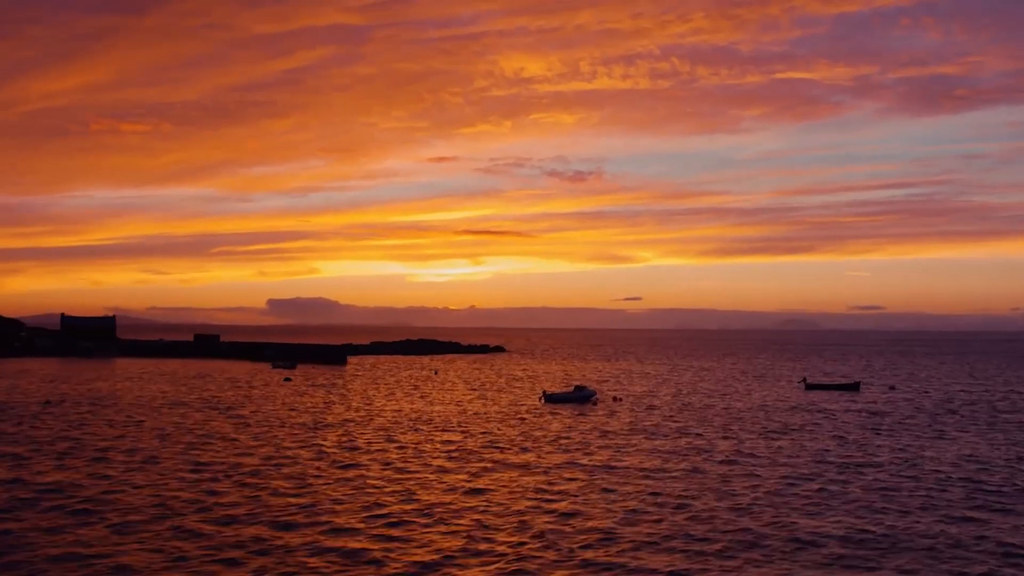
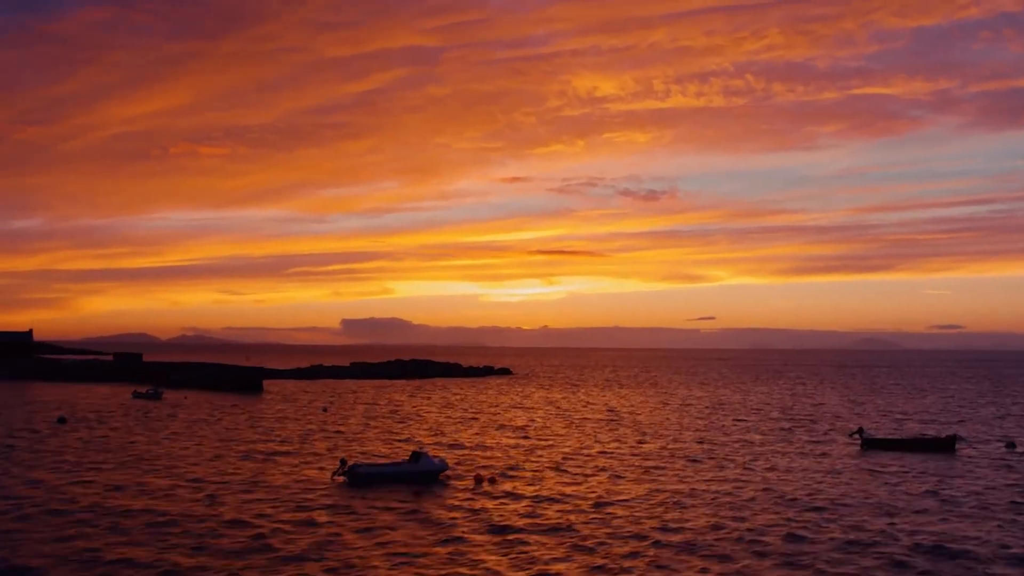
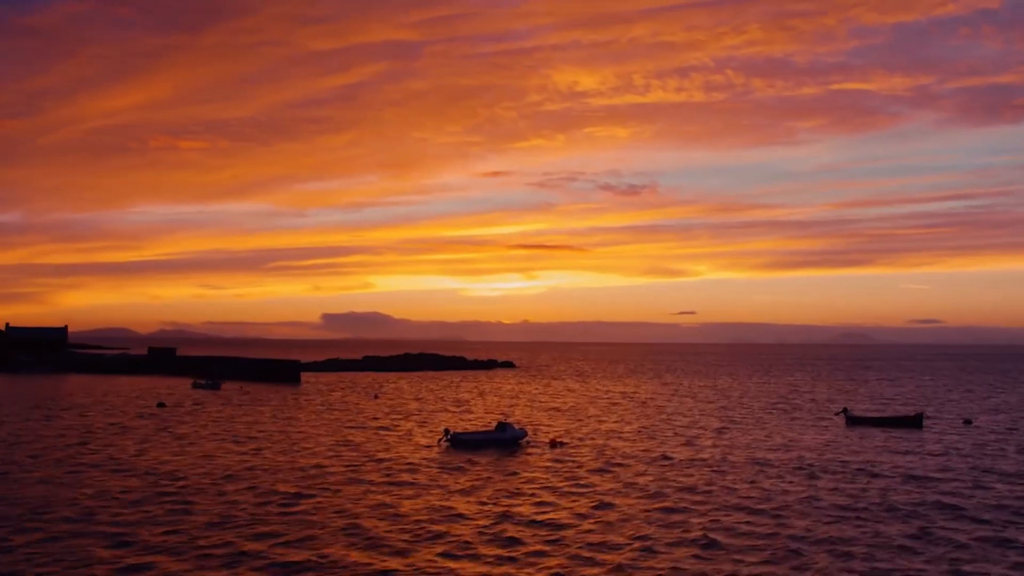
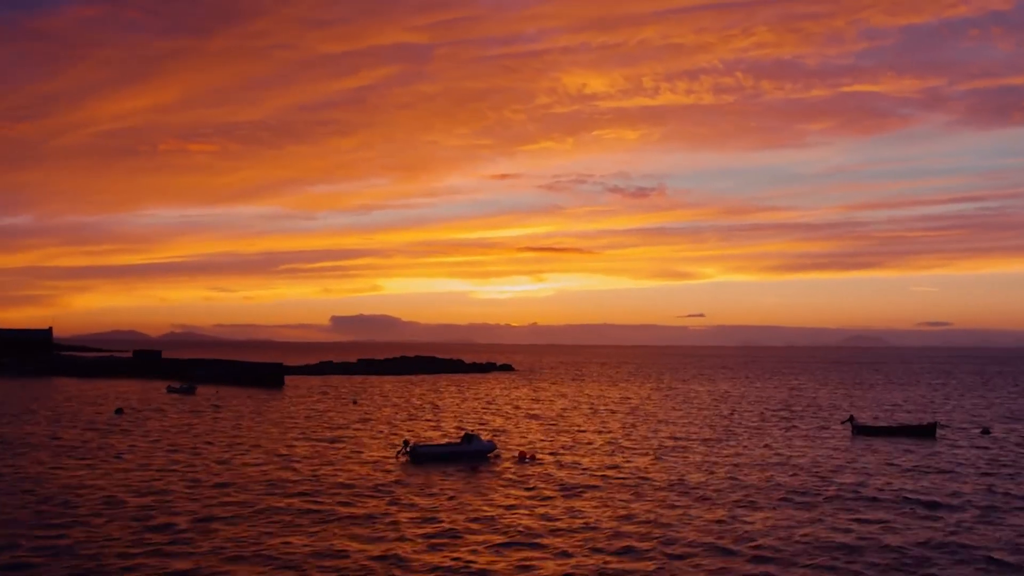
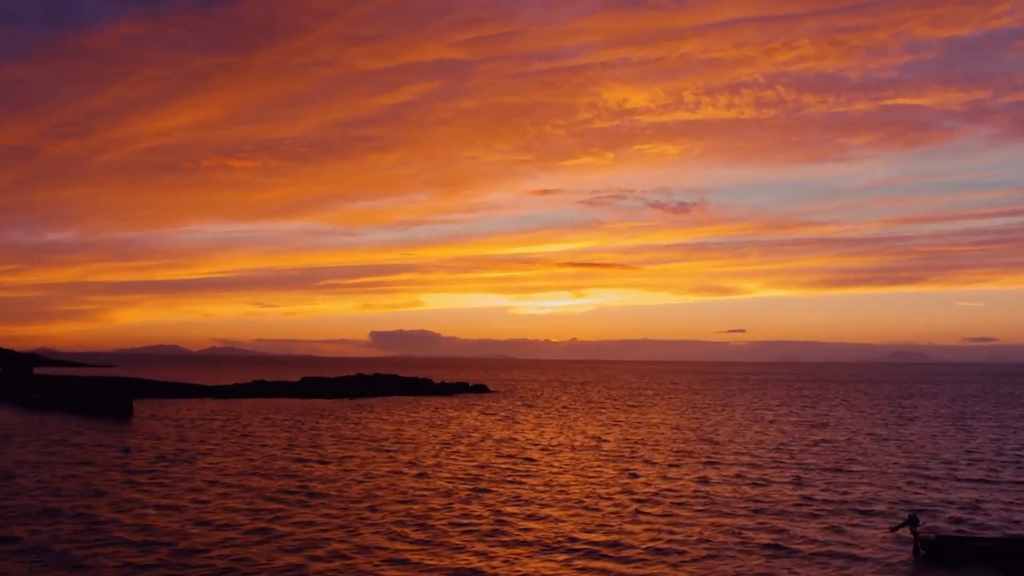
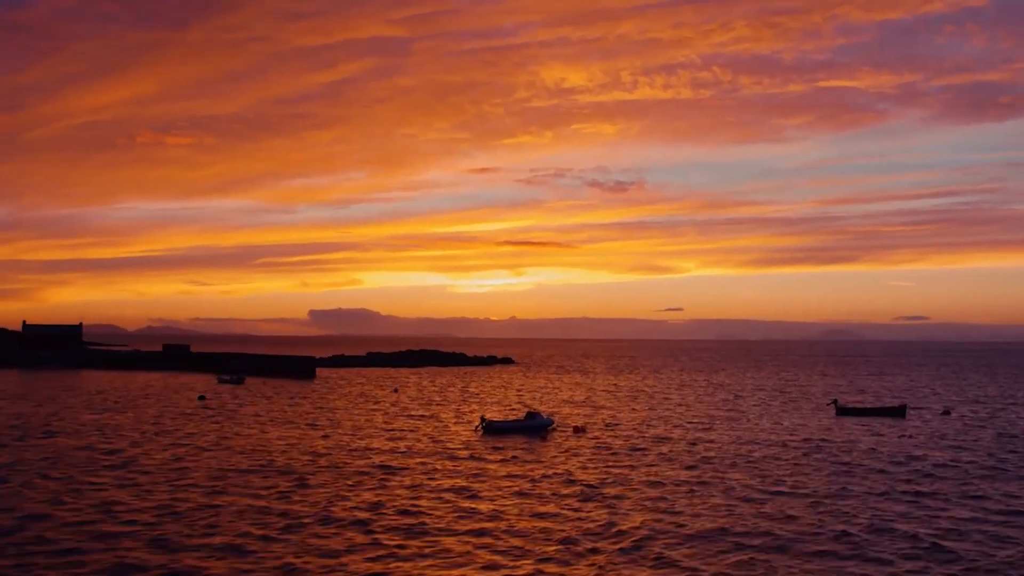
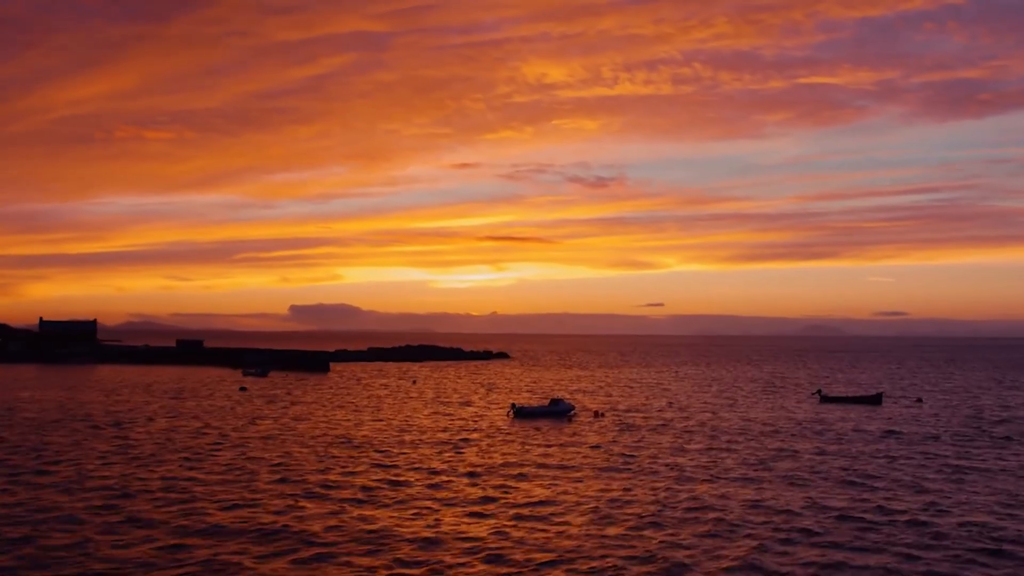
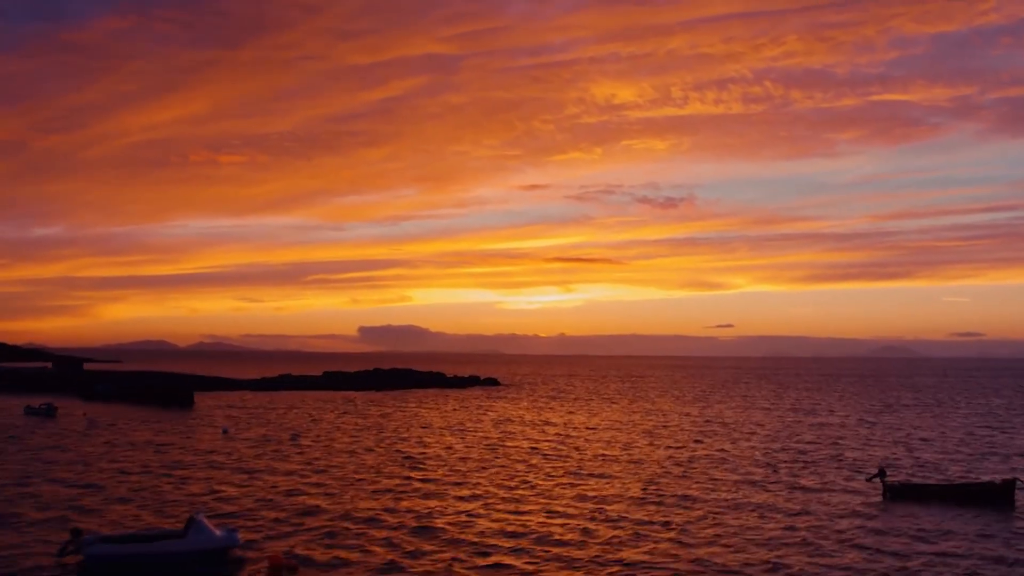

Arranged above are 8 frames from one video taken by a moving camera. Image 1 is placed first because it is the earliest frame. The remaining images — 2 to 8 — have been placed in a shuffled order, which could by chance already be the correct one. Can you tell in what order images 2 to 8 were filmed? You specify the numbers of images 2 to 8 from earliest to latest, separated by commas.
7, 6, 3, 4, 2, 8, 5
